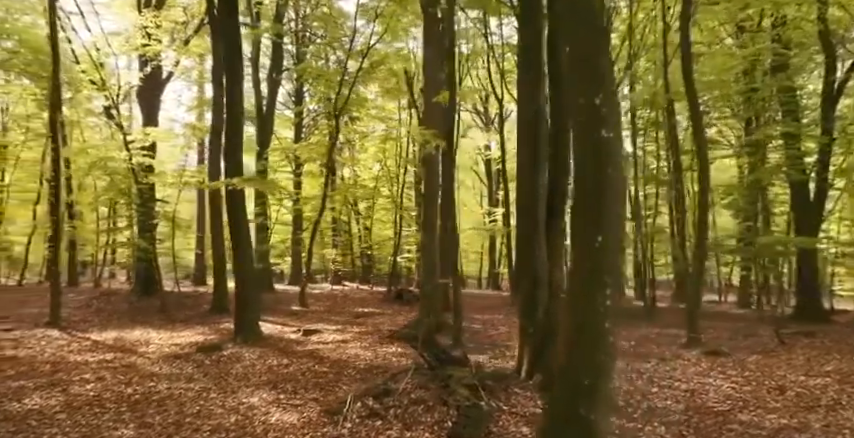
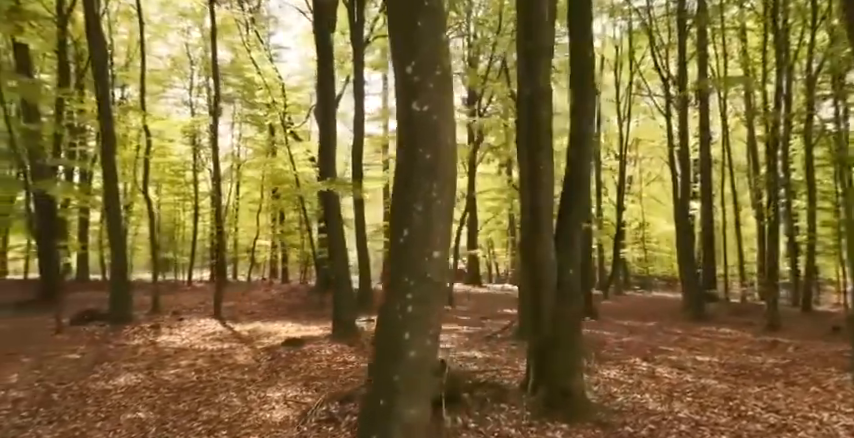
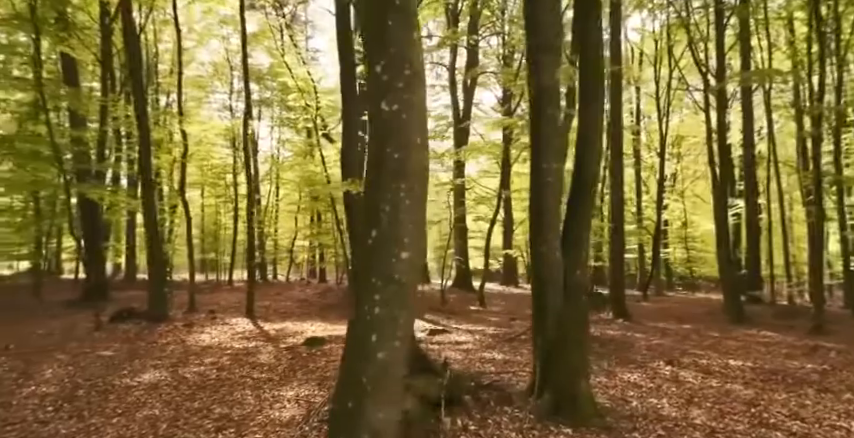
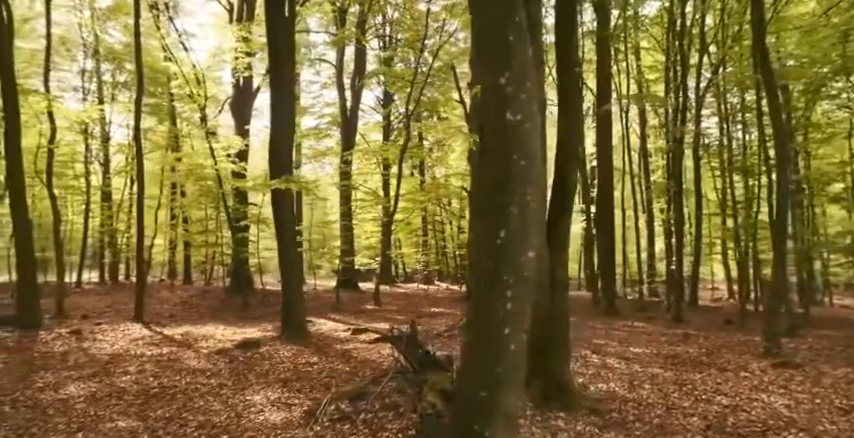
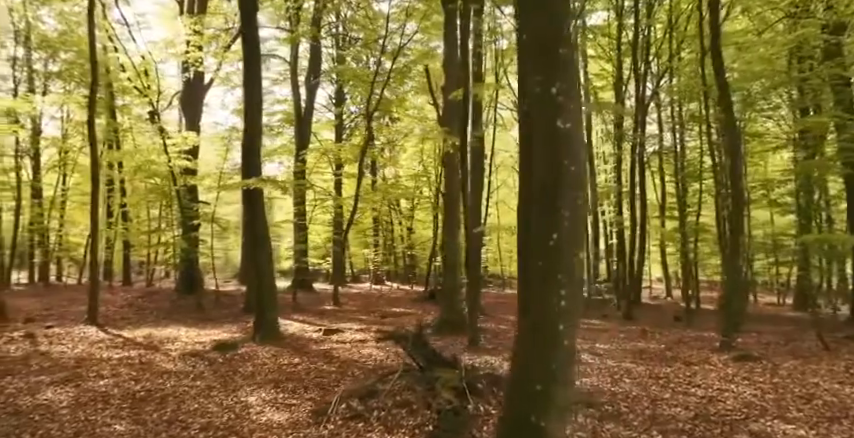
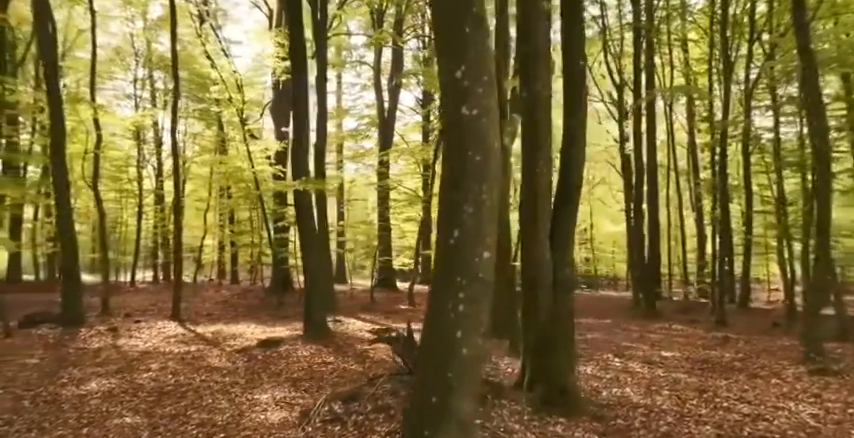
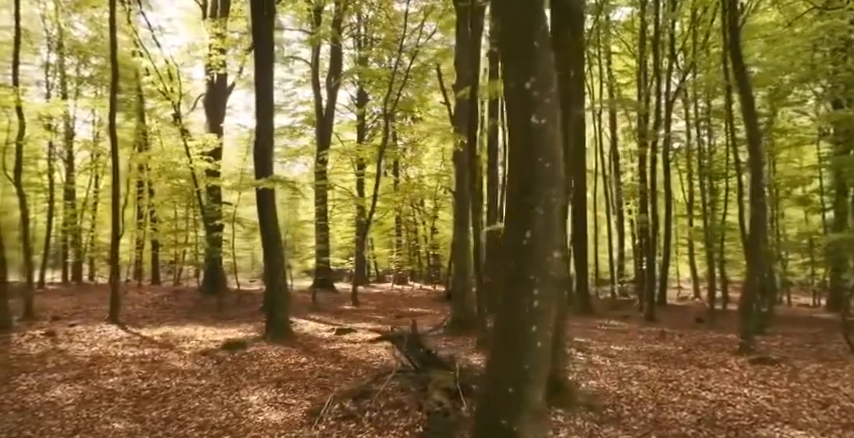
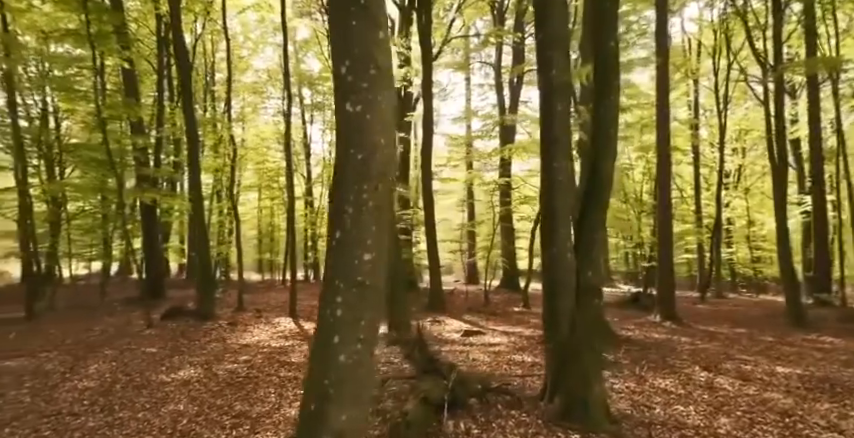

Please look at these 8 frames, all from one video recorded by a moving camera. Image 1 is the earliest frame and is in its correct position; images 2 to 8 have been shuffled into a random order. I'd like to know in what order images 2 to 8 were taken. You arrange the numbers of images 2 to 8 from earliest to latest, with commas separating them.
5, 7, 4, 6, 2, 3, 8
